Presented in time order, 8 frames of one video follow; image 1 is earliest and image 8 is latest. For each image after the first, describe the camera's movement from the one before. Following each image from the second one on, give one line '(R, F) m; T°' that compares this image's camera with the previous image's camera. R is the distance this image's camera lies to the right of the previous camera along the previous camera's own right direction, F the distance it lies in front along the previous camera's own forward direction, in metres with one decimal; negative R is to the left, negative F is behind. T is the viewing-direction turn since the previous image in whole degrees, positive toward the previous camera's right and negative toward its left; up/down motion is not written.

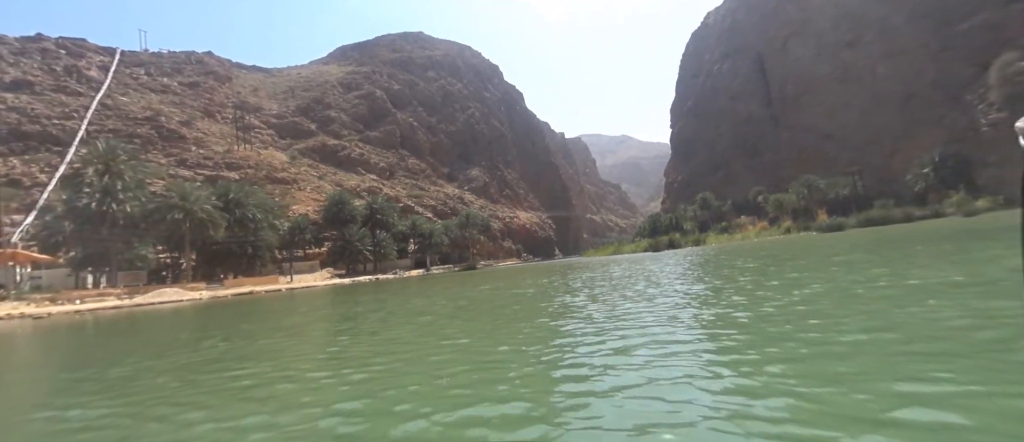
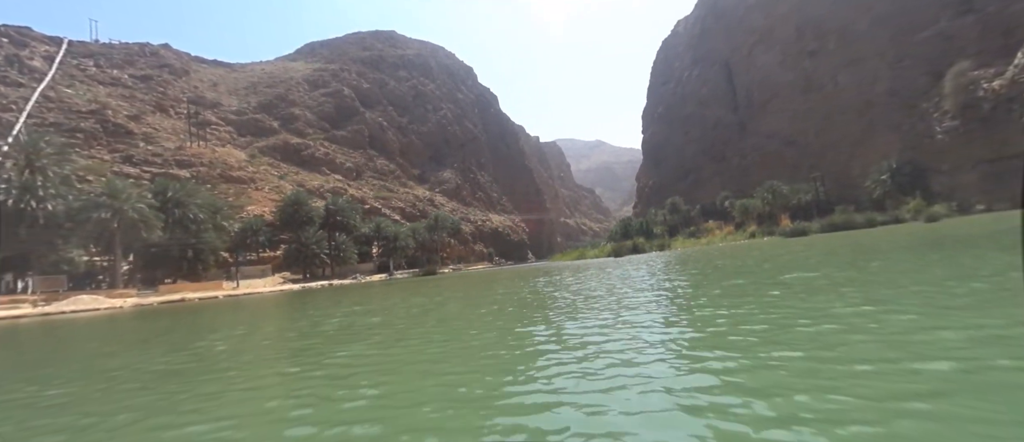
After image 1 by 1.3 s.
(+2.8, +1.4) m; +2°
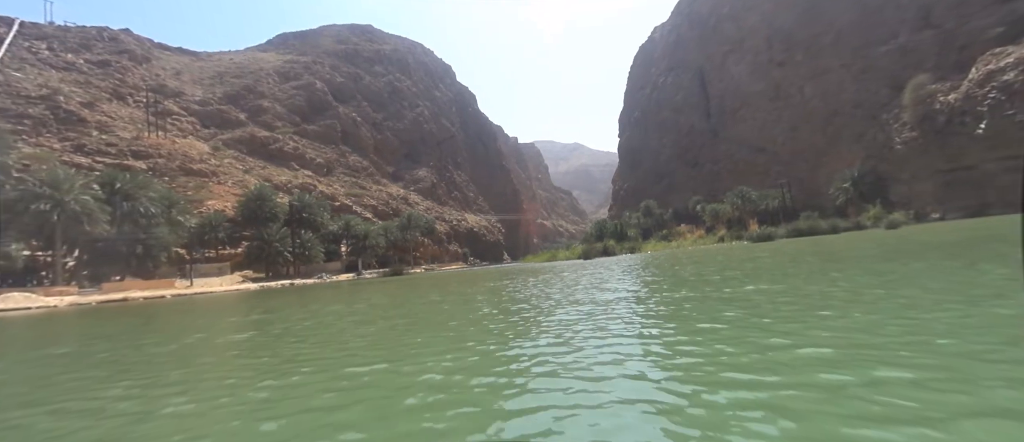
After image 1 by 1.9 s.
(+2.0, +0.6) m; +2°
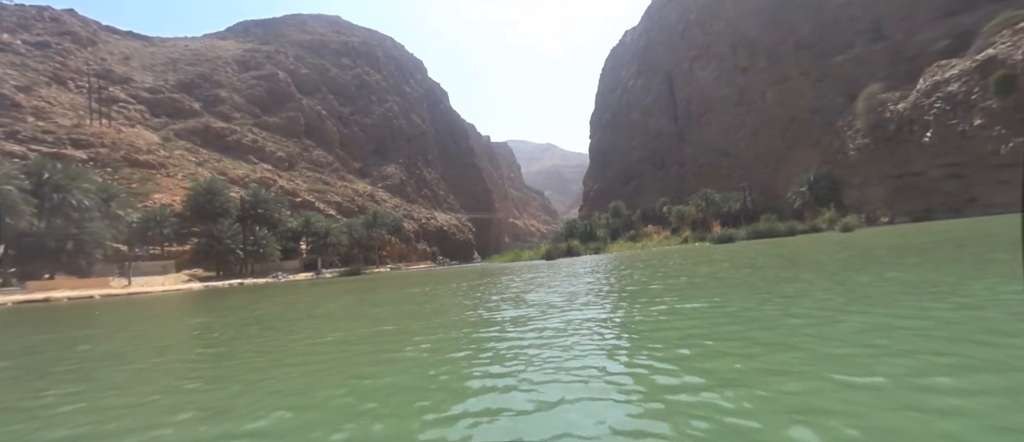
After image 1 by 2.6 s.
(+2.4, +0.7) m; +3°
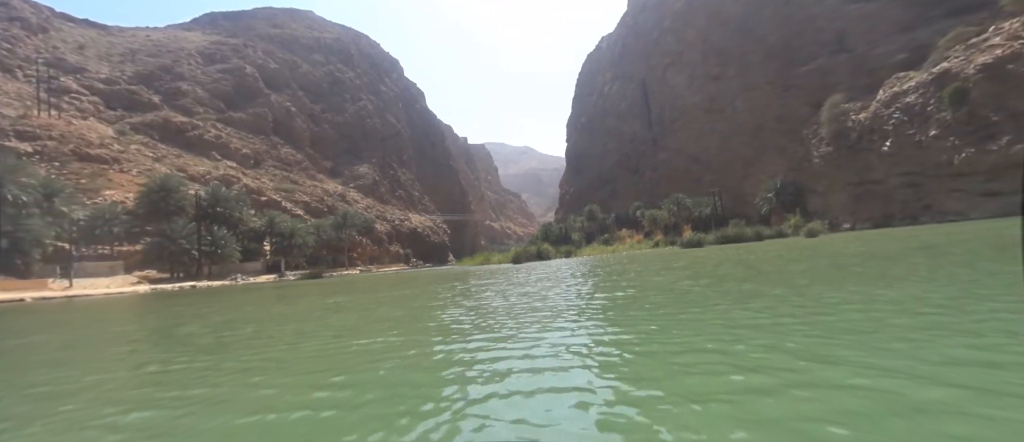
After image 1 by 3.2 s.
(+2.1, +0.7) m; +2°
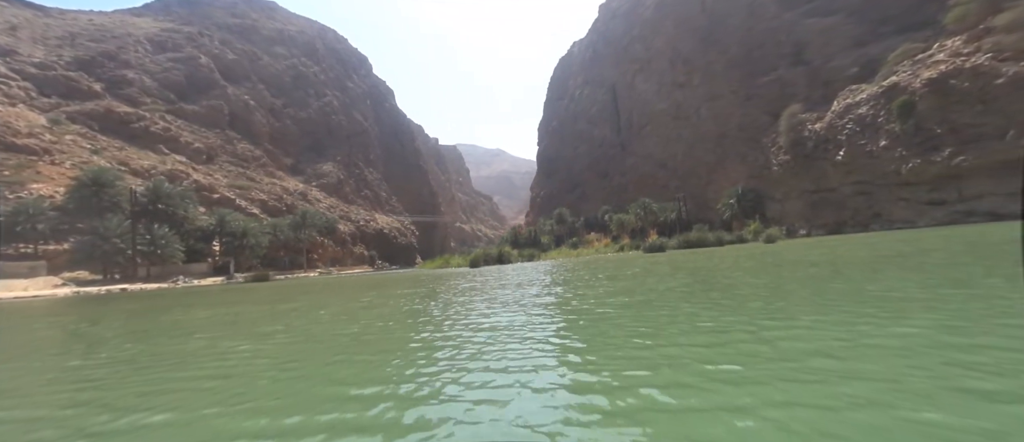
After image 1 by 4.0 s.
(+2.3, +0.9) m; +3°
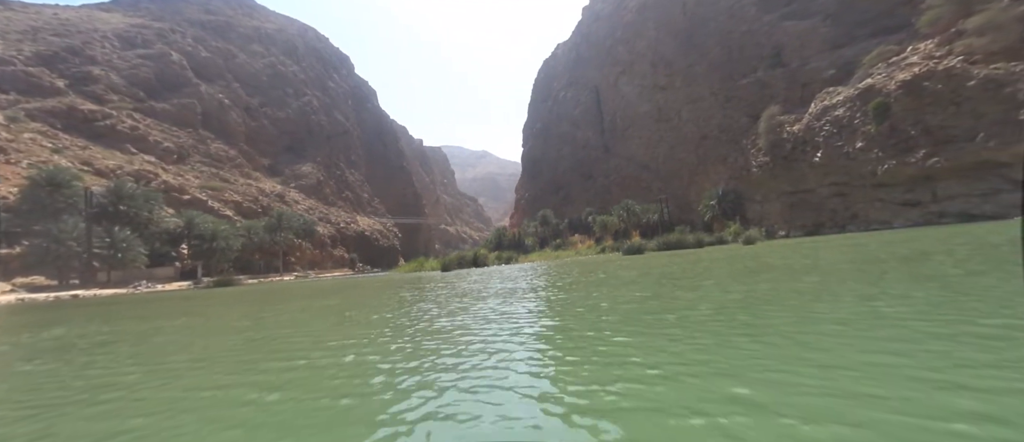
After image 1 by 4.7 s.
(+1.5, +0.7) m; +1°
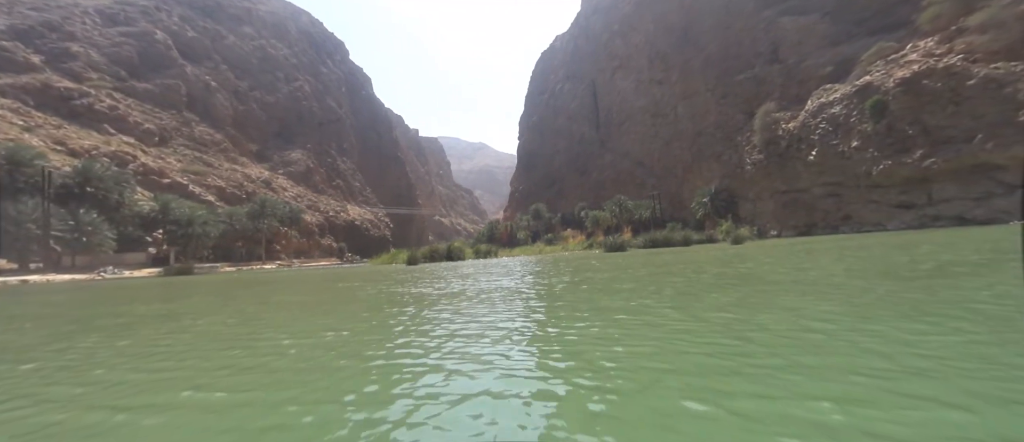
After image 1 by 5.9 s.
(+1.2, +0.9) m; 0°
